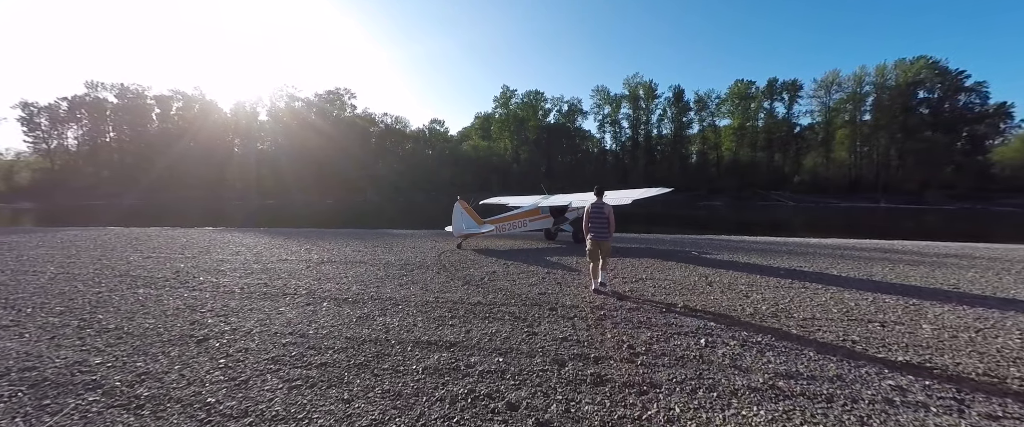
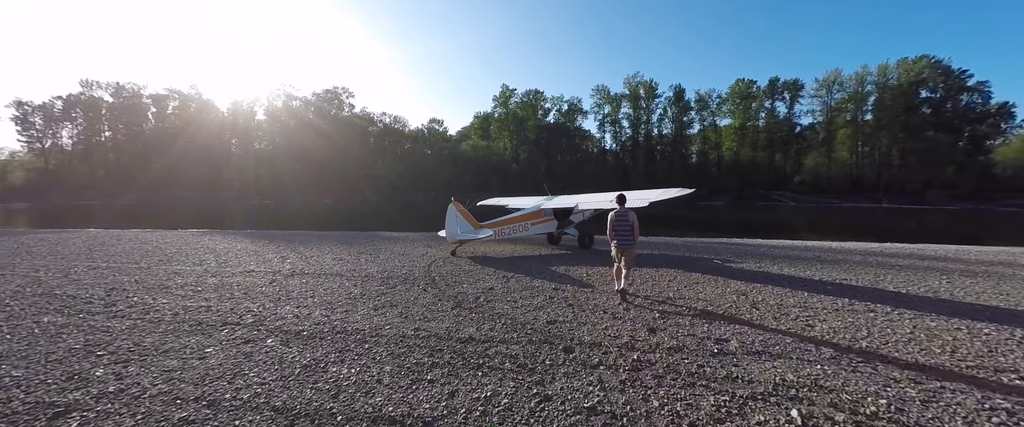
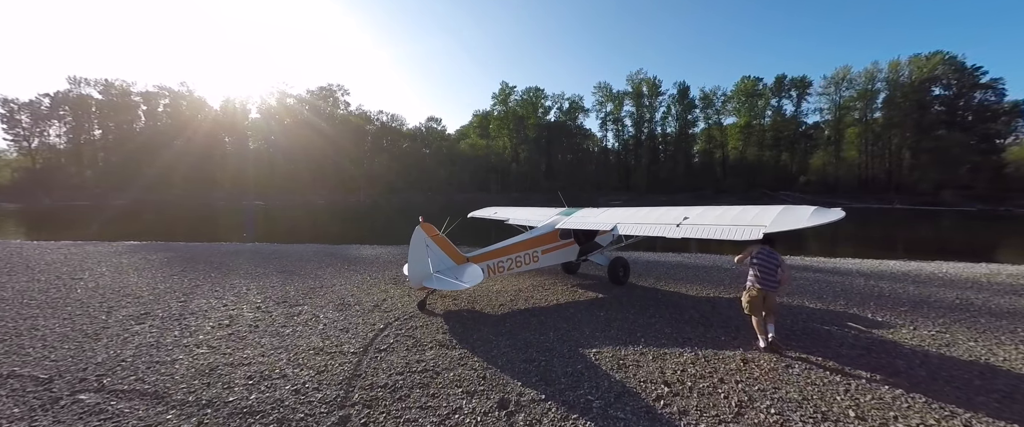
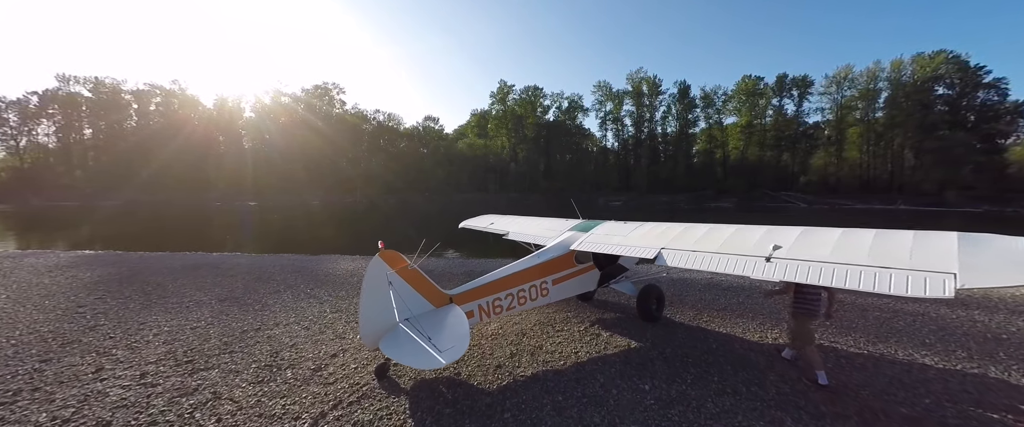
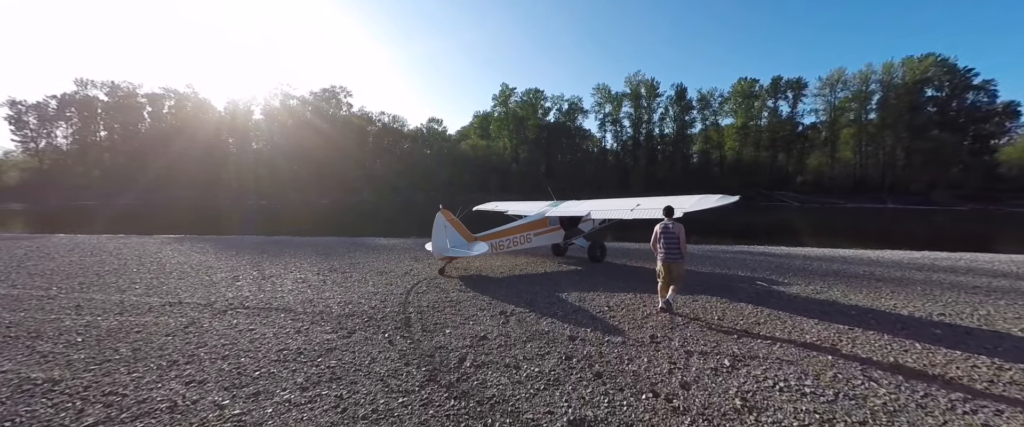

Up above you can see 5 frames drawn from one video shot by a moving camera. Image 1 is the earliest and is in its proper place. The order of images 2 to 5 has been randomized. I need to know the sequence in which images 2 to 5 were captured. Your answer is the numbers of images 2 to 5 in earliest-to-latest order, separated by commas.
2, 5, 3, 4
